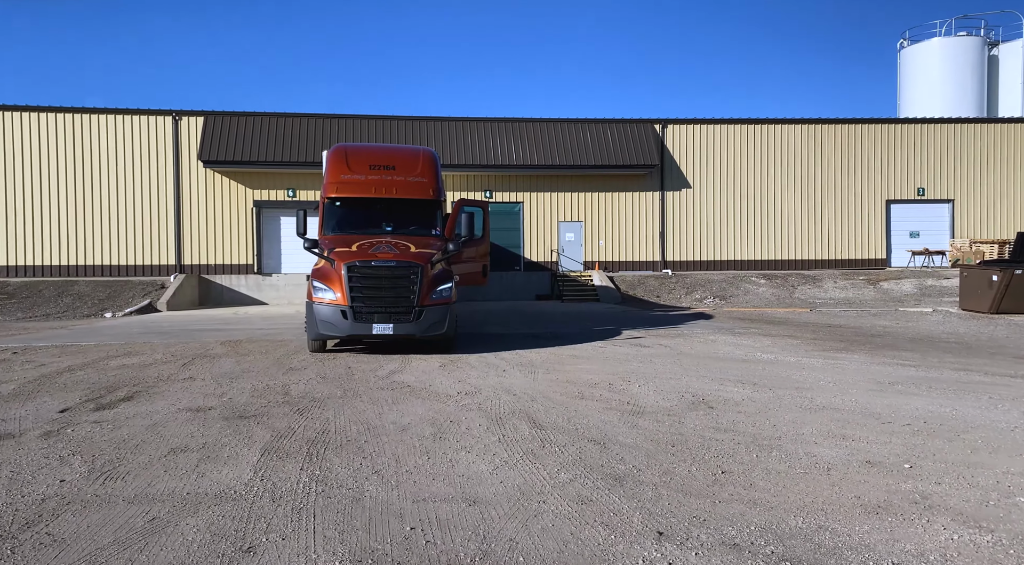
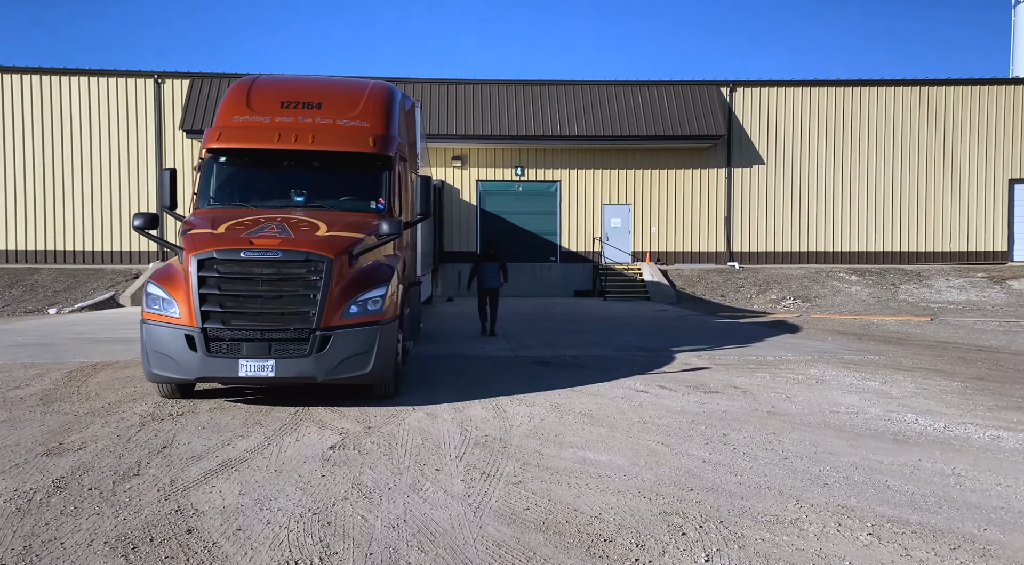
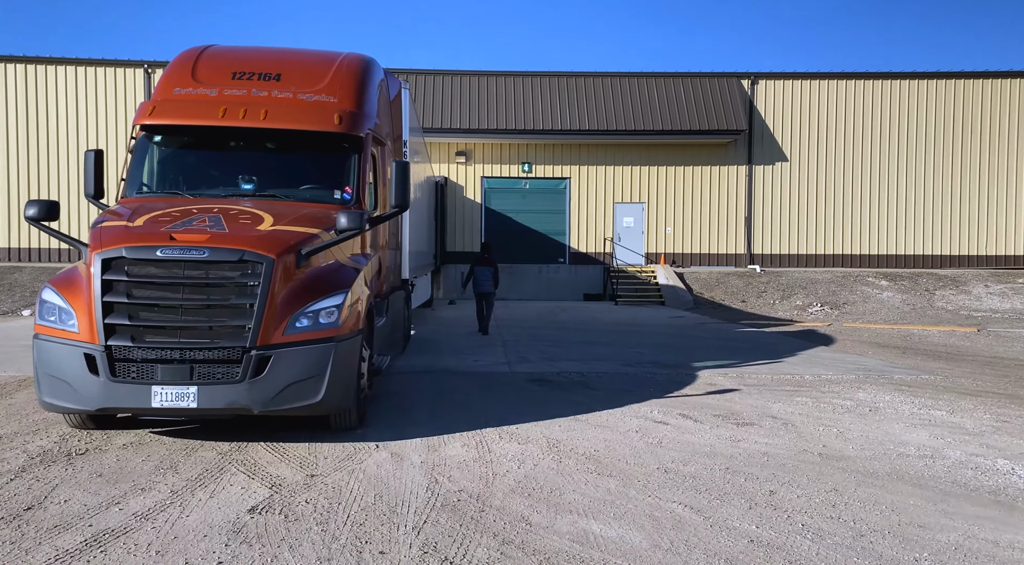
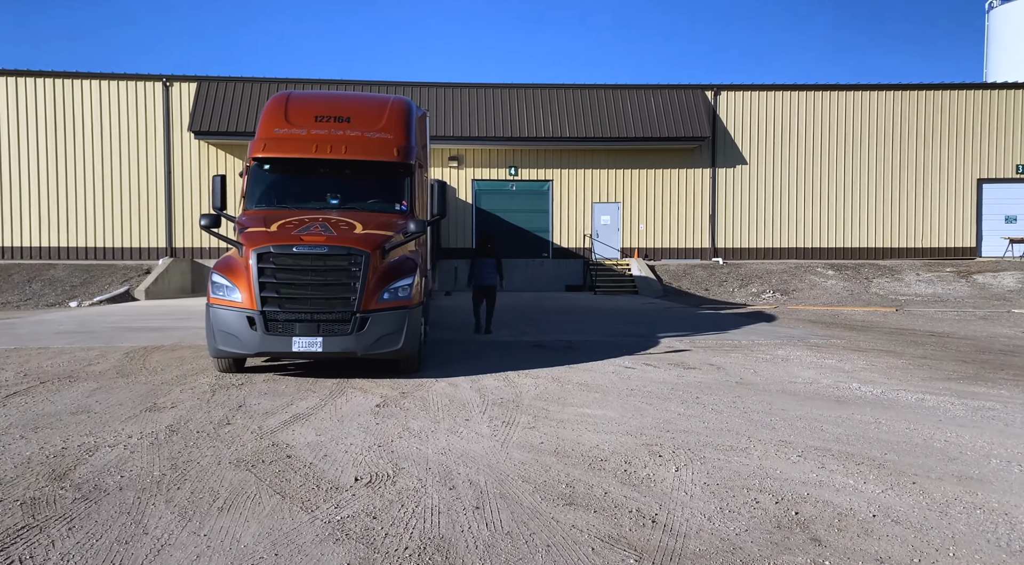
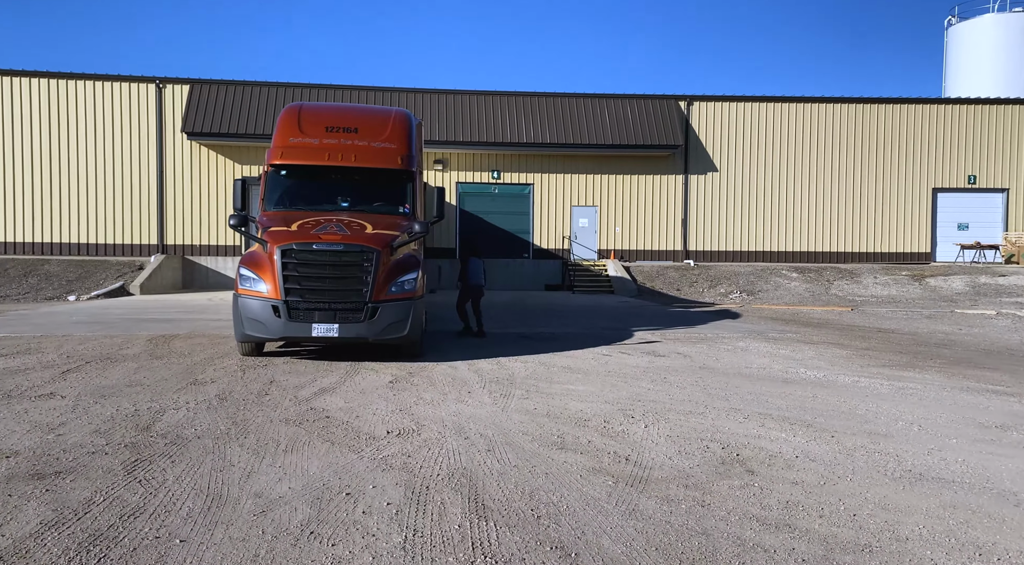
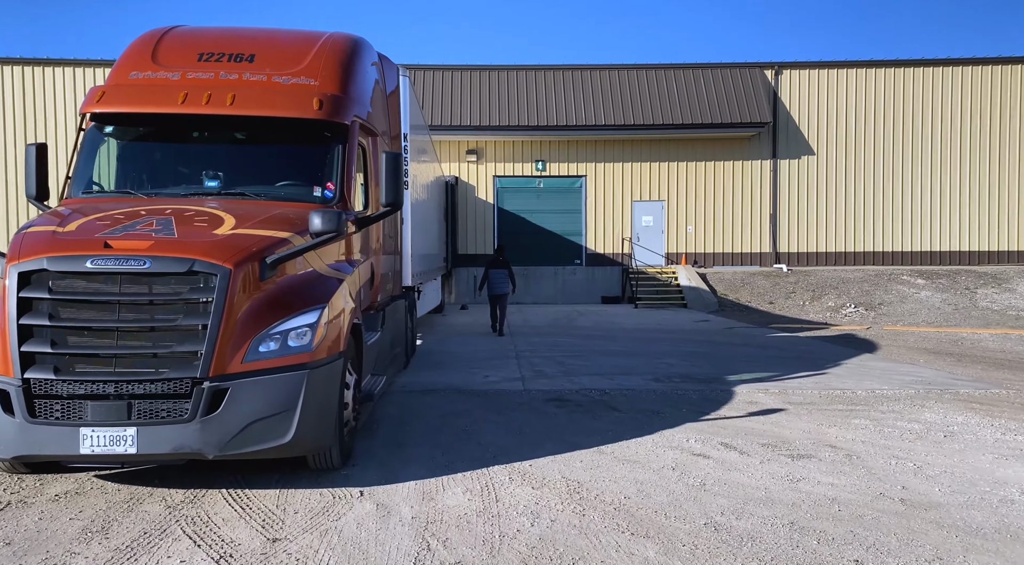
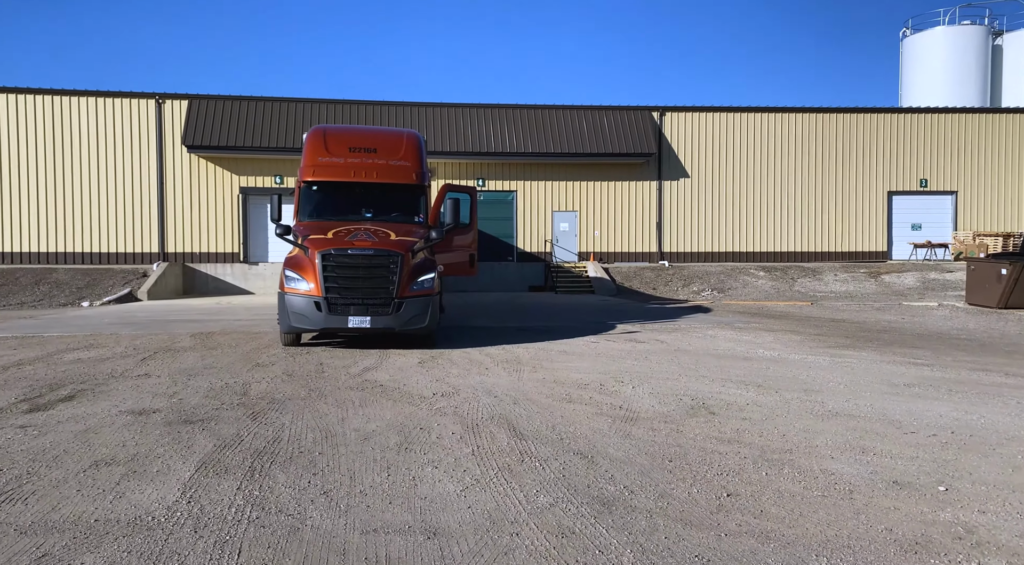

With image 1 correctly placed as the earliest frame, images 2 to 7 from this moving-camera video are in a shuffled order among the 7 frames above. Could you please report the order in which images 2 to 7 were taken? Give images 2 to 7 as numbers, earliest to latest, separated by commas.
7, 5, 4, 2, 3, 6
